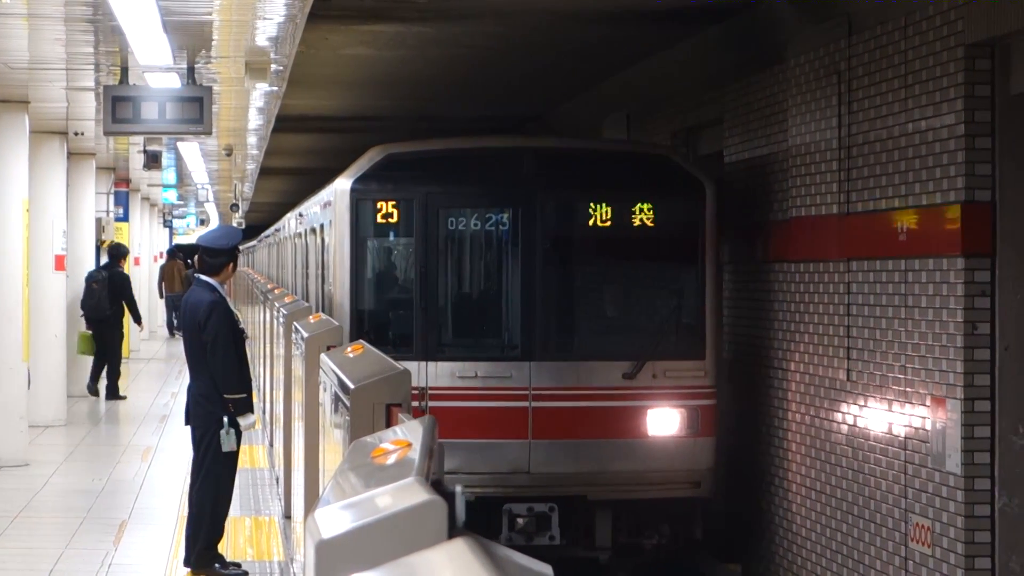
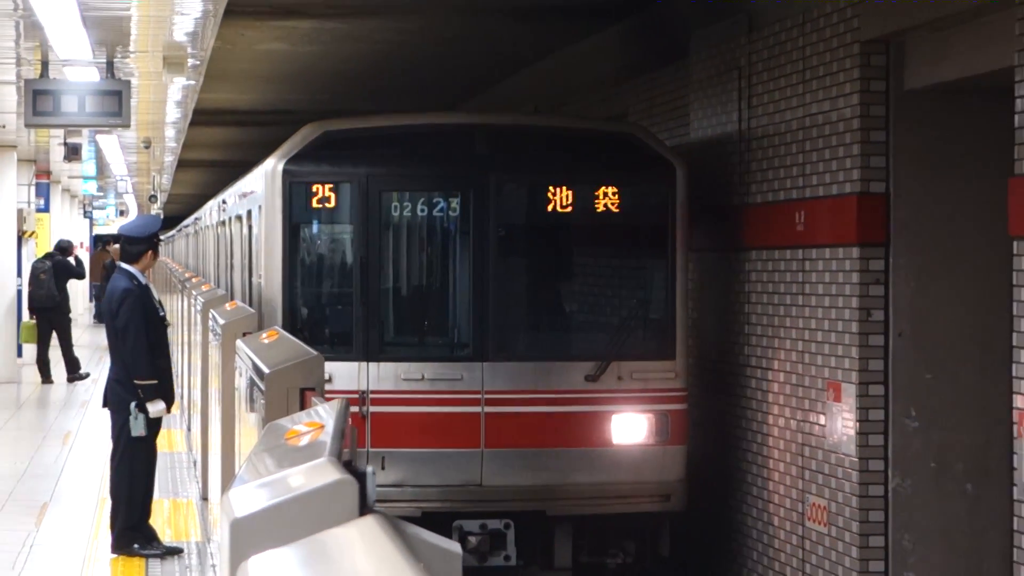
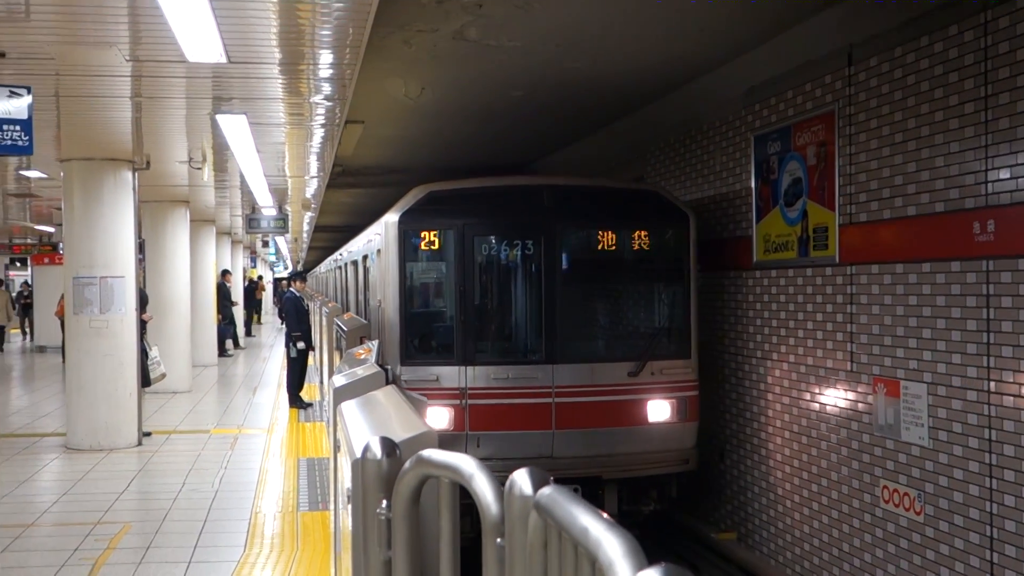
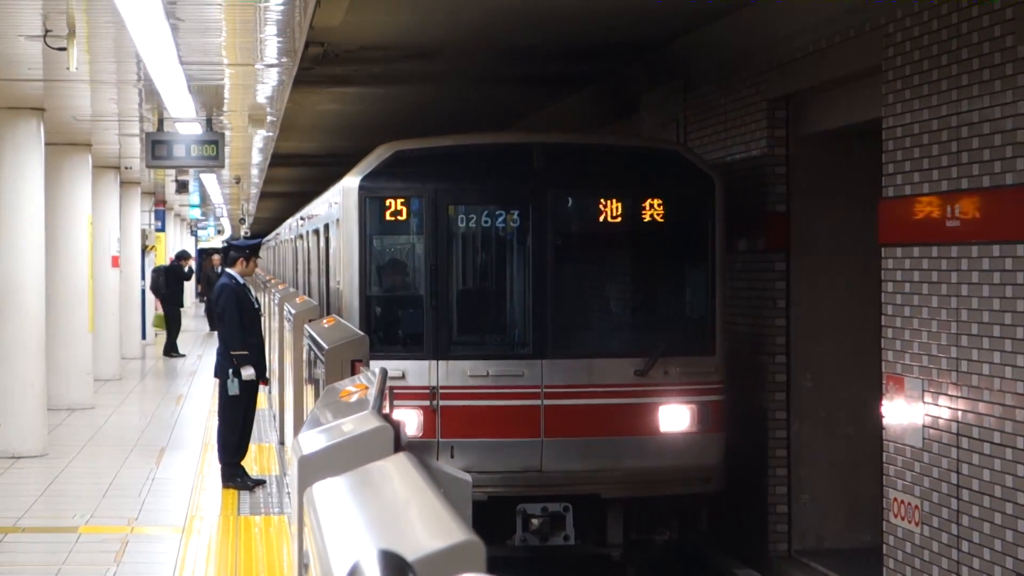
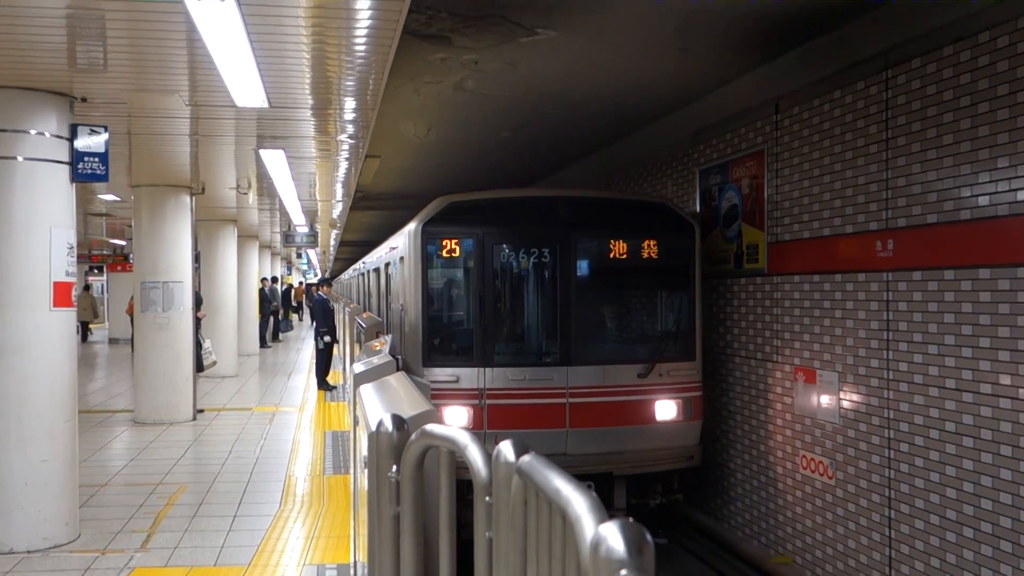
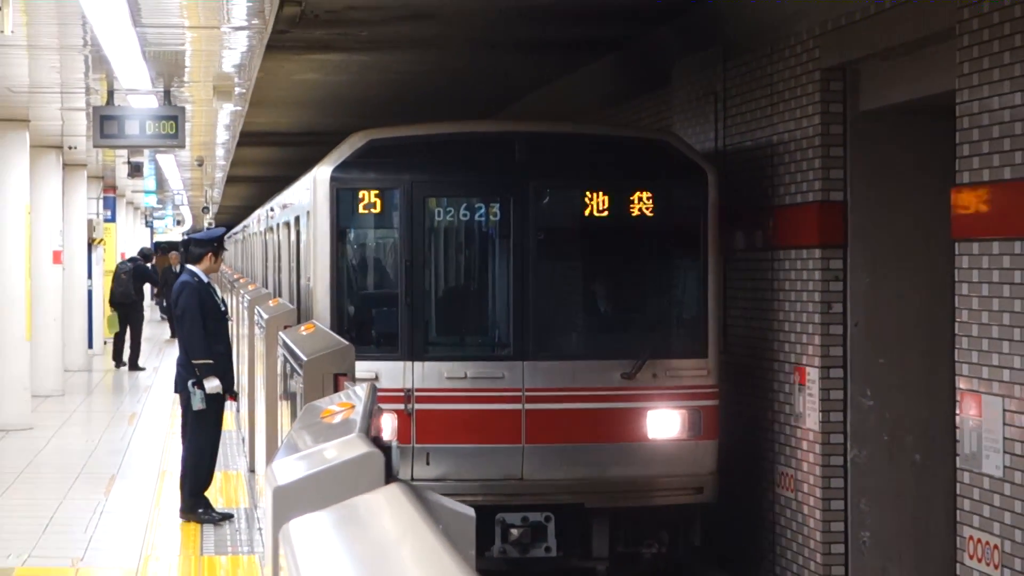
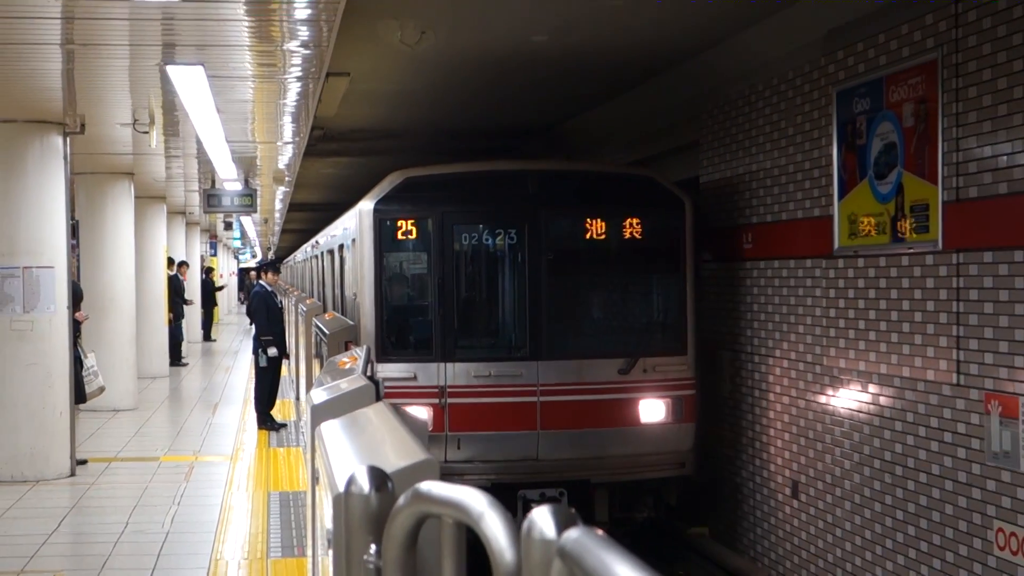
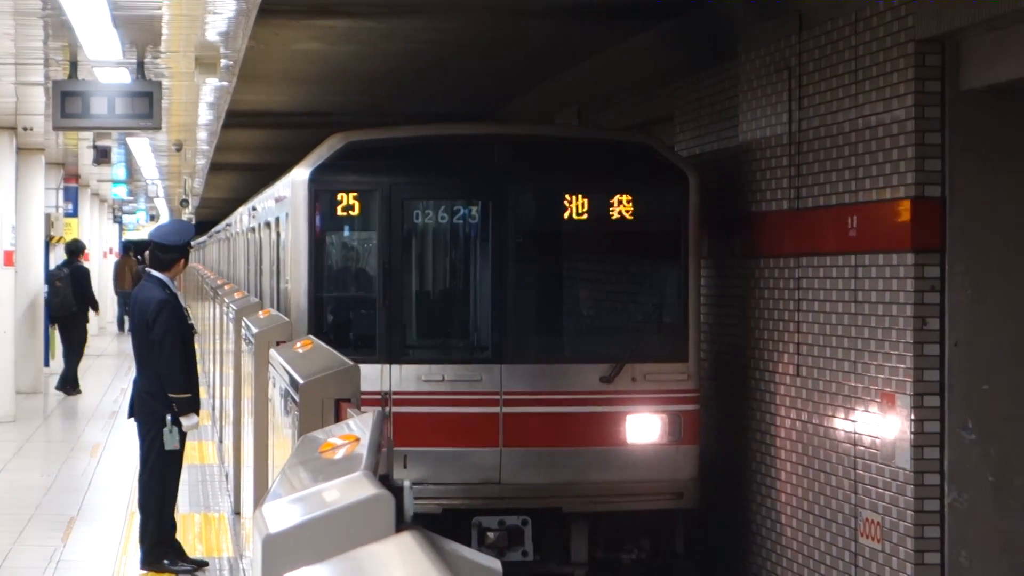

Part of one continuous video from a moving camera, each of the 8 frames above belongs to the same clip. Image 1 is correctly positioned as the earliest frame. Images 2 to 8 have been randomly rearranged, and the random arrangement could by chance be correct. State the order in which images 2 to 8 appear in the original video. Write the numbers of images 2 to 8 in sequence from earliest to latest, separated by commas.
8, 2, 6, 4, 7, 3, 5
